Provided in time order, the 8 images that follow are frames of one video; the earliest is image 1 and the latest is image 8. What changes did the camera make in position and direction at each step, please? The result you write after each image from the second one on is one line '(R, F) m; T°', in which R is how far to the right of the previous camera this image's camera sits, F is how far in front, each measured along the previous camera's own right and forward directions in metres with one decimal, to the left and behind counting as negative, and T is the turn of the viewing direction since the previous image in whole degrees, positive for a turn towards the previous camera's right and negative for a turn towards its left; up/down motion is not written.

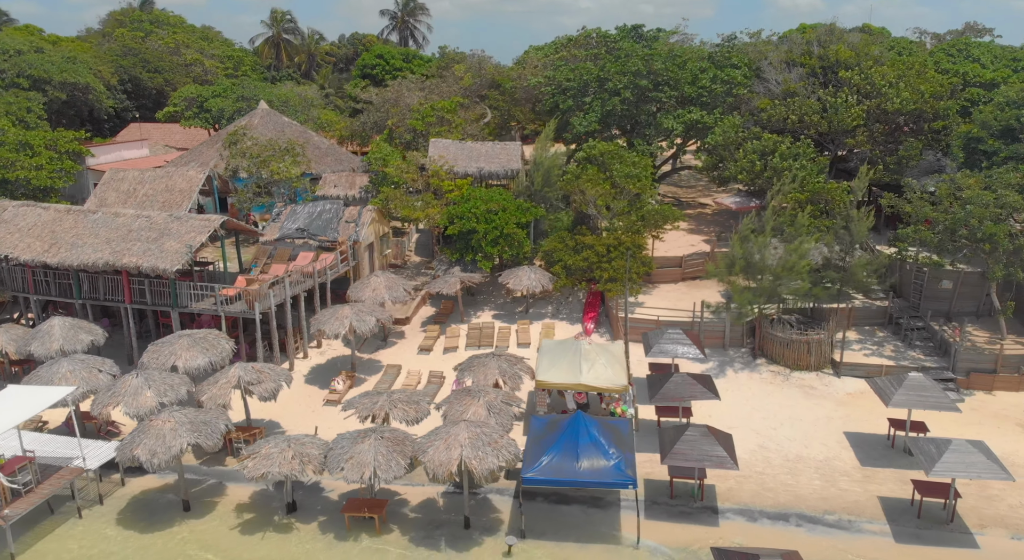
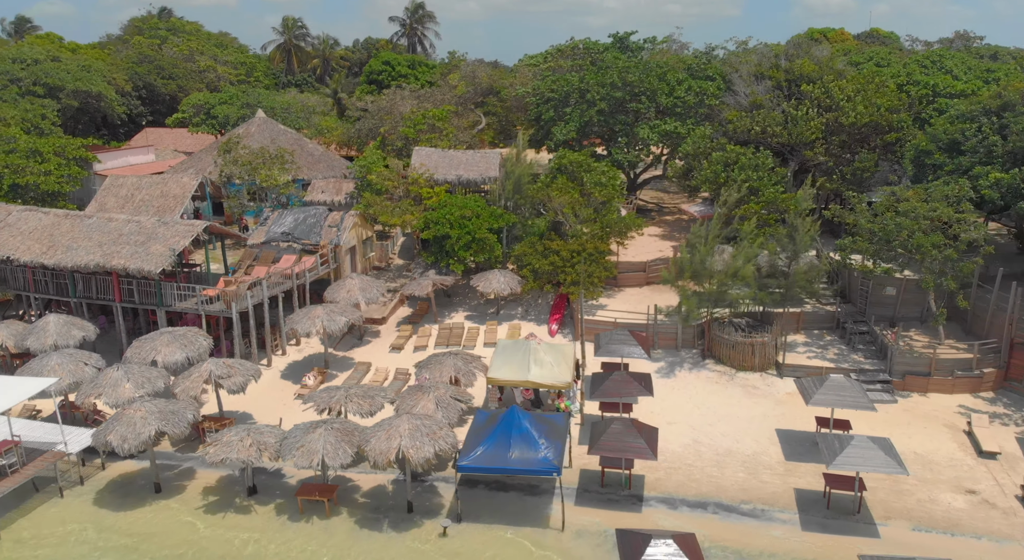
(+2.1, -1.5) m; -2°
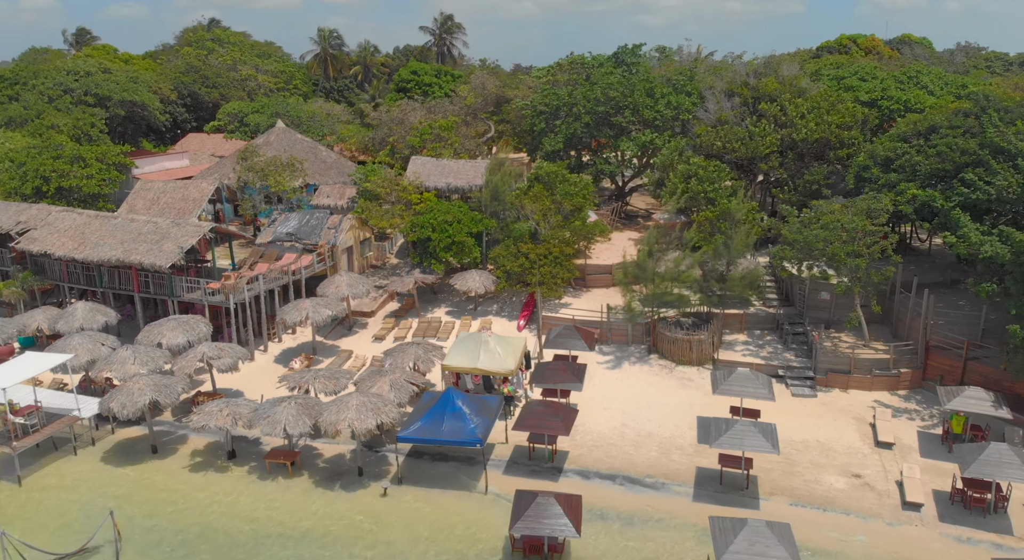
(+3.3, -2.9) m; -4°
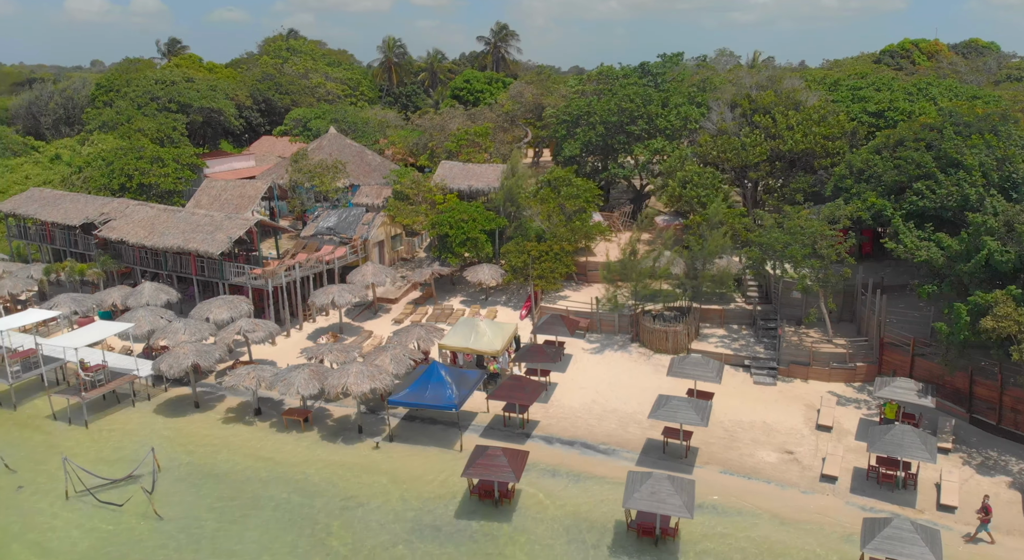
(+3.3, -3.4) m; -6°
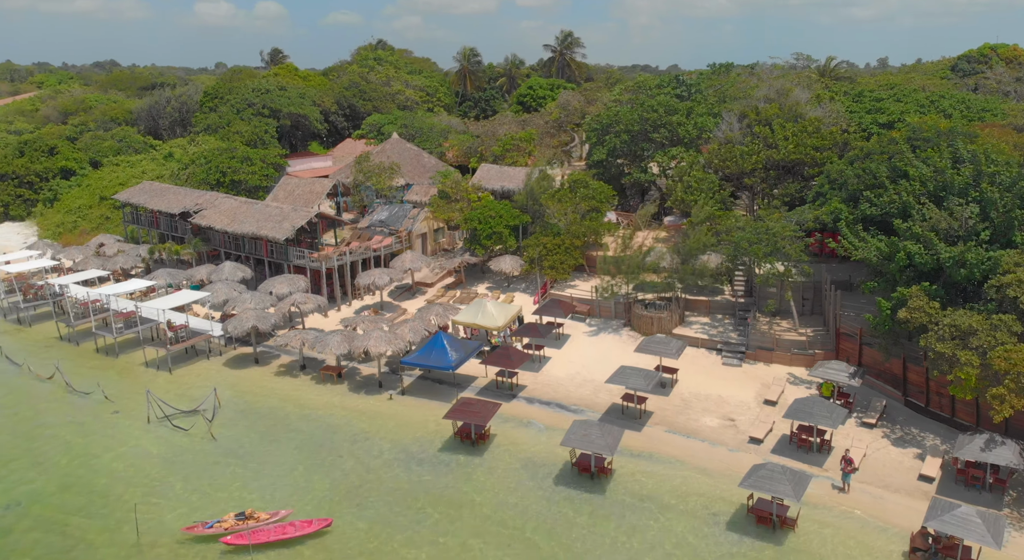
(+4.1, -4.9) m; -7°
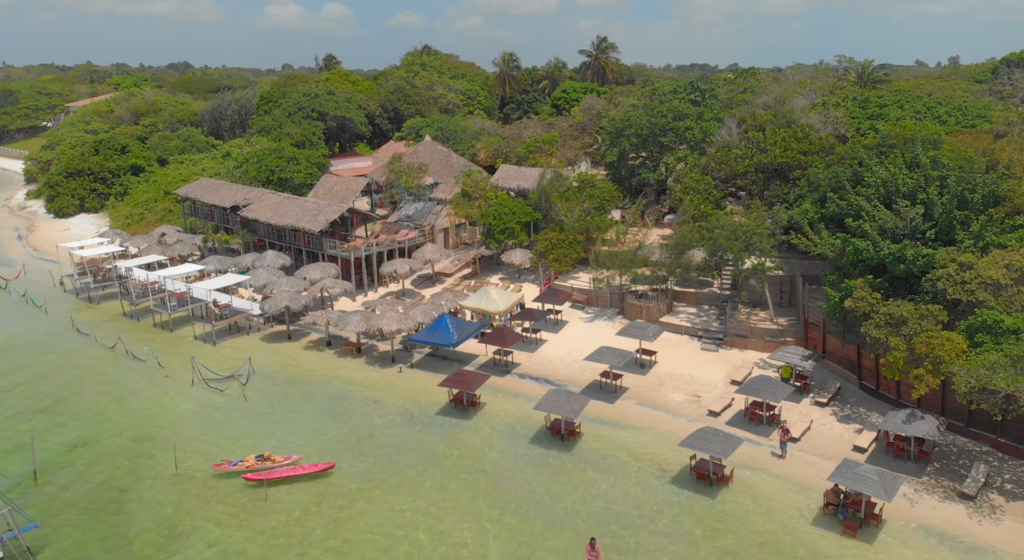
(+2.7, -3.8) m; -4°
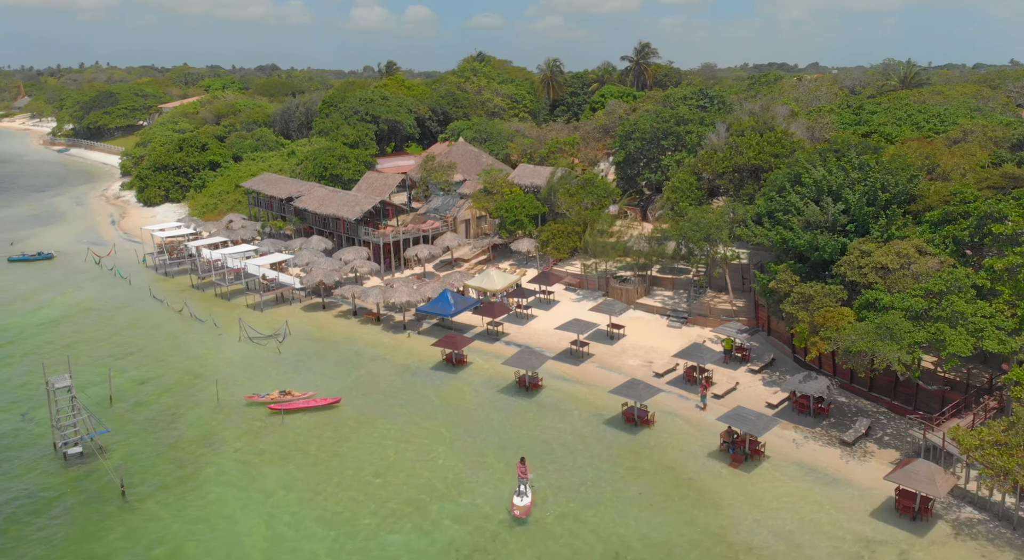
(+4.4, -6.1) m; -5°
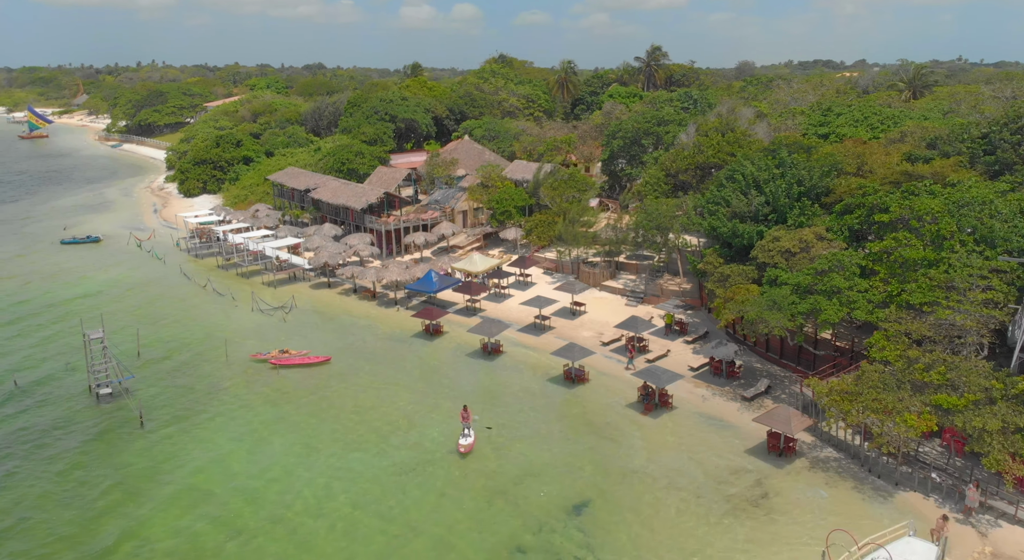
(+4.1, -5.5) m; -3°
